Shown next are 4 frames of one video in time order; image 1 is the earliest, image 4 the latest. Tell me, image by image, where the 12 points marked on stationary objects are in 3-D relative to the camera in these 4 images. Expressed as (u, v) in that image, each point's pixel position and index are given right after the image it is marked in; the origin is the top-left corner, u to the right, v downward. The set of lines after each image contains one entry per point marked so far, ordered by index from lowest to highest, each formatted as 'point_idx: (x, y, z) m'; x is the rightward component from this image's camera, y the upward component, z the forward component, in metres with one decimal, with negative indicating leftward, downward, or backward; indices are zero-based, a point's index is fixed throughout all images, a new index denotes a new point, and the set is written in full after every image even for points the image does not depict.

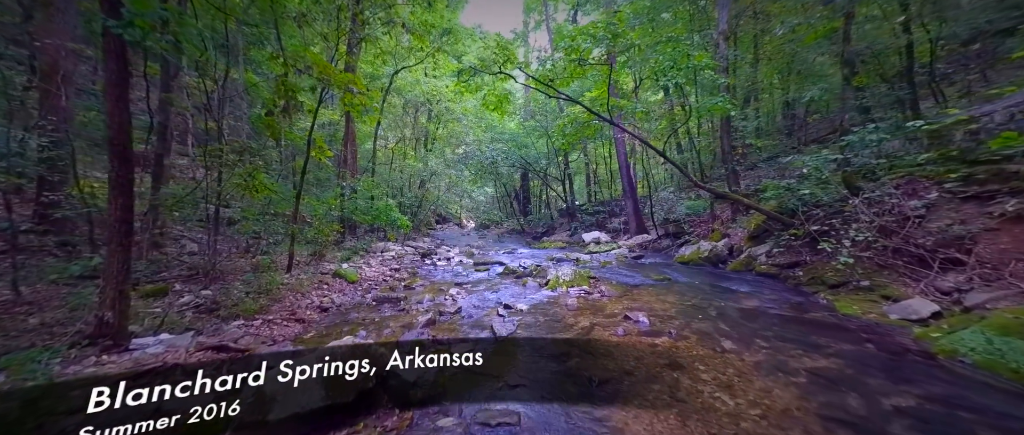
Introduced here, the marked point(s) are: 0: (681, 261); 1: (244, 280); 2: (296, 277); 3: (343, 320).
0: (+4.5, -1.2, +8.6) m
1: (-4.5, -1.1, +5.5) m
2: (-4.2, -1.2, +6.4) m
3: (-2.4, -1.4, +4.7) m
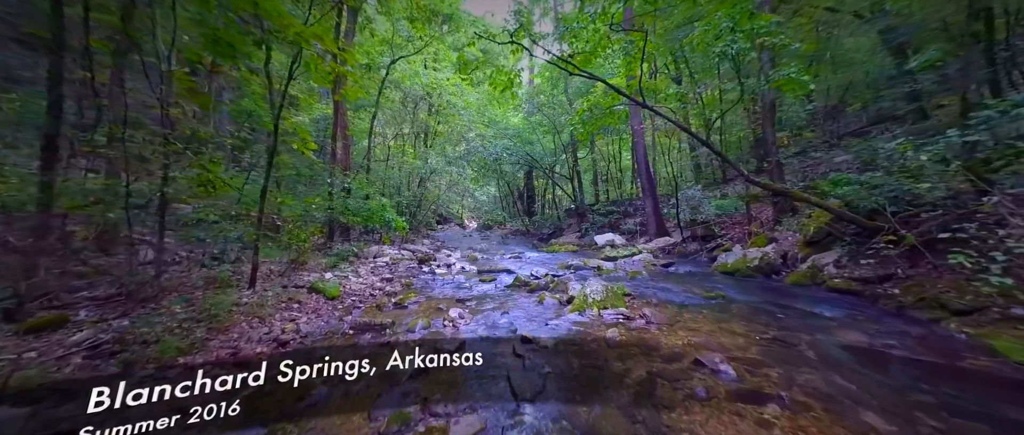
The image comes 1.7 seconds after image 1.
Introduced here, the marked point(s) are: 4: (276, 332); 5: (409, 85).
0: (+4.7, -1.2, +7.4) m
1: (-4.3, -1.1, +4.3) m
2: (-4.0, -1.2, +5.1) m
3: (-2.2, -1.5, +3.5) m
4: (-3.0, -1.4, +4.1) m
5: (-5.8, +7.4, +18.3) m
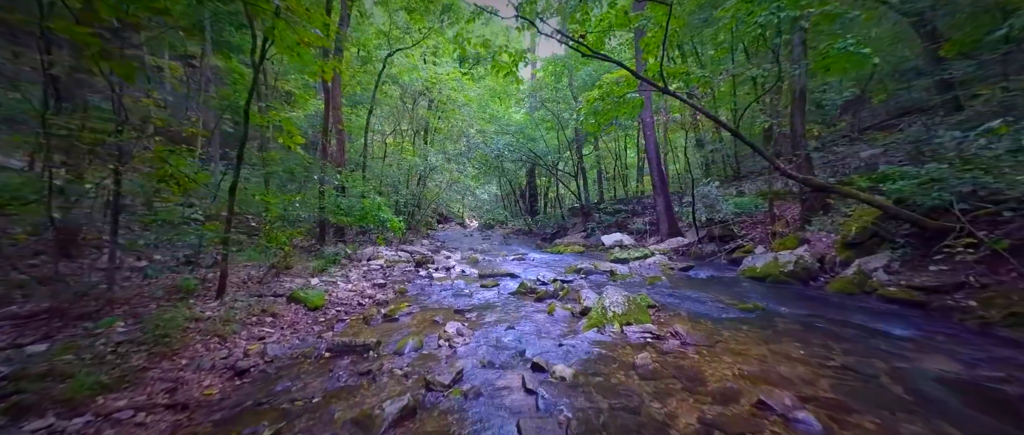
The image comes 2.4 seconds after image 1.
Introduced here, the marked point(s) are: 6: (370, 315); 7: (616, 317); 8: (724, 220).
0: (+4.8, -1.2, +6.6) m
1: (-4.2, -1.2, +3.6) m
2: (-3.9, -1.2, +4.5) m
3: (-2.1, -1.5, +2.8) m
4: (-2.9, -1.4, +3.4) m
5: (-5.7, +7.5, +17.6) m
6: (-2.2, -1.5, +5.0) m
7: (+1.3, -1.3, +4.1) m
8: (+6.5, -0.1, +10.0) m
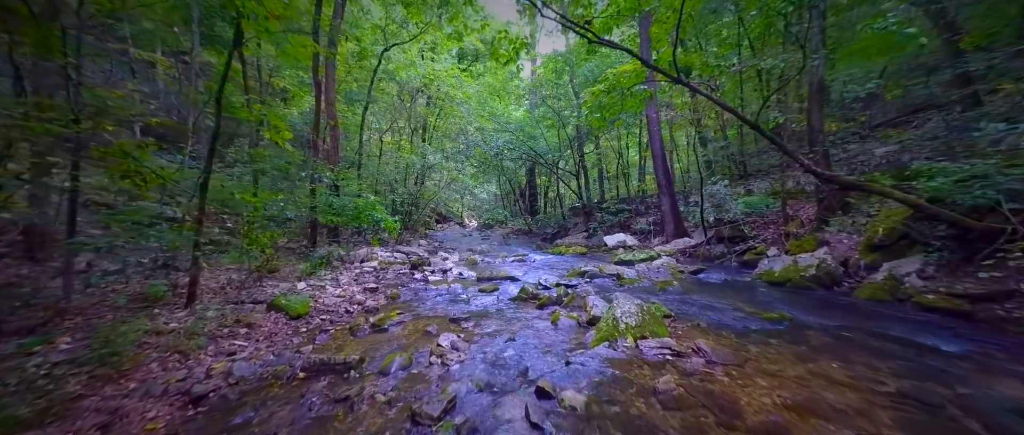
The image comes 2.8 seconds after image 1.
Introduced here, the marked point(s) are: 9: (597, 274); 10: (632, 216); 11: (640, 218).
0: (+4.8, -1.2, +6.2) m
1: (-4.2, -1.2, +3.2) m
2: (-3.9, -1.2, +4.0) m
3: (-2.1, -1.5, +2.4) m
4: (-2.9, -1.4, +3.0) m
5: (-5.7, +7.5, +17.2) m
6: (-2.2, -1.5, +4.6) m
7: (+1.3, -1.3, +3.7) m
8: (+6.5, -0.1, +9.6) m
9: (+1.9, -1.3, +7.4) m
10: (+5.7, +0.1, +15.5) m
11: (+5.9, 0.0, +15.0) m
